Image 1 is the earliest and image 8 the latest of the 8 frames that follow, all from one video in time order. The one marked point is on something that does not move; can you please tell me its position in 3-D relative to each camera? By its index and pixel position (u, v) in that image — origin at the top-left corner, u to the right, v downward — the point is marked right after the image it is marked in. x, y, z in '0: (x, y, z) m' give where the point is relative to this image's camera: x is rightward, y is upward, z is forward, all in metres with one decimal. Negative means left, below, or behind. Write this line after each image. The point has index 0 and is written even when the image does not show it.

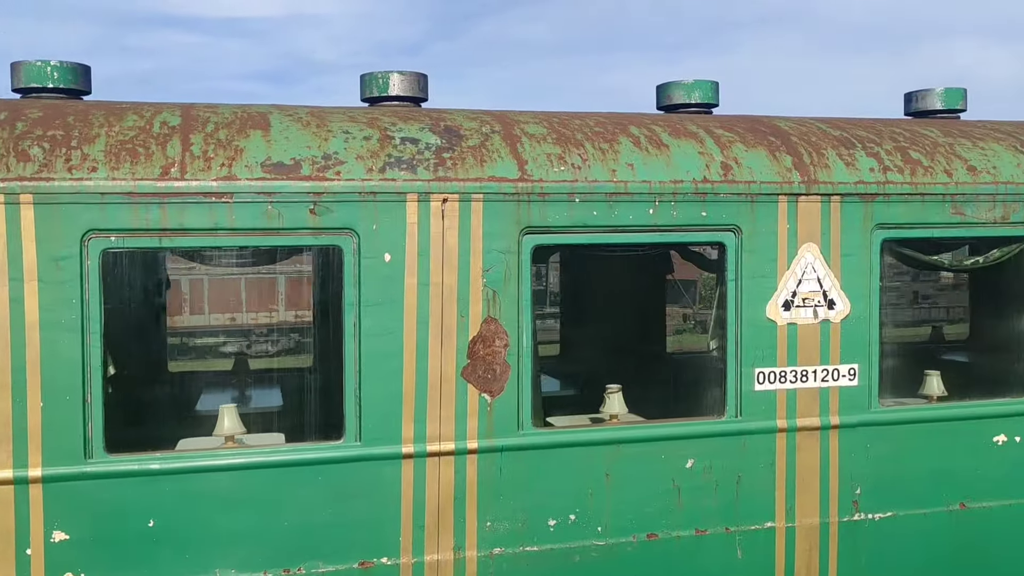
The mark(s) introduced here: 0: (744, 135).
0: (+0.8, +0.5, +3.3) m
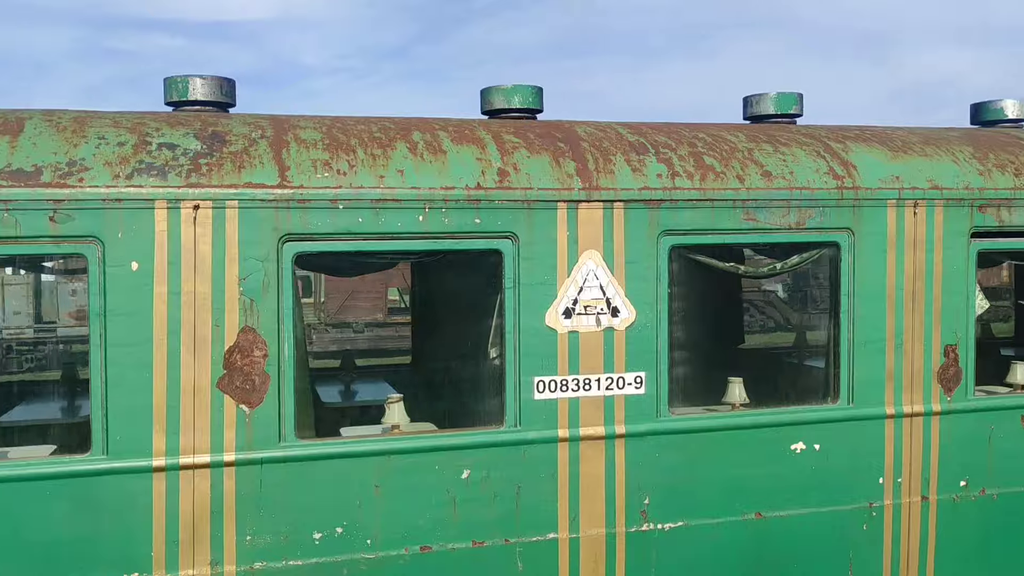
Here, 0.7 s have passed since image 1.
0: (+0.1, +0.5, +3.2) m
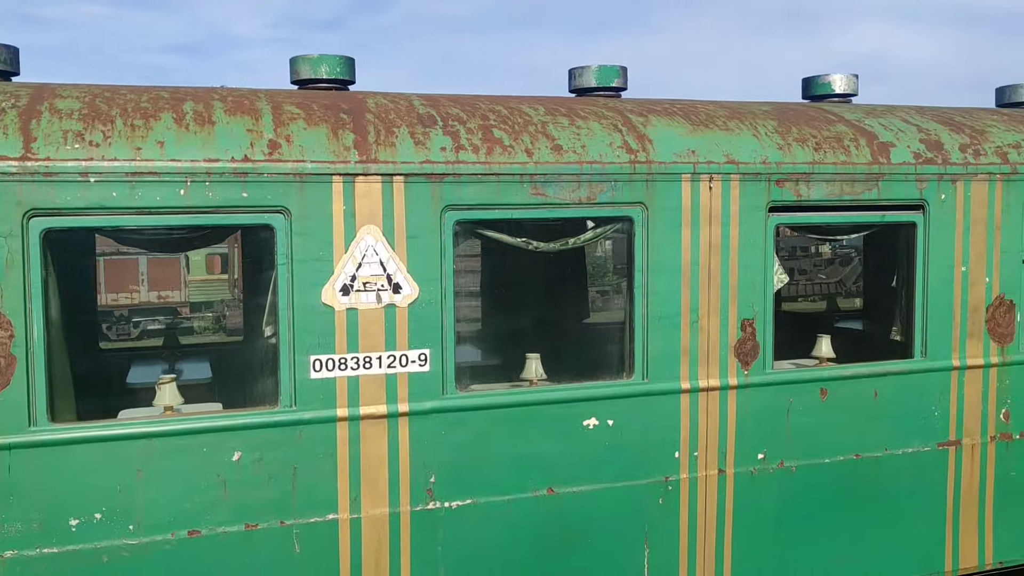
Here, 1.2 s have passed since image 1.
0: (-0.7, +0.6, +3.1) m
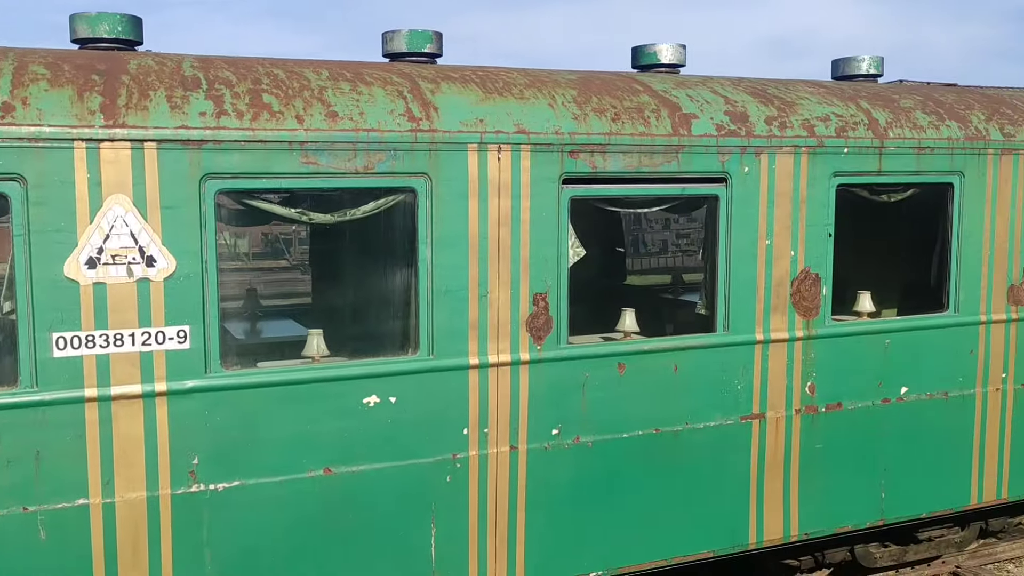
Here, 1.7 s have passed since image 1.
0: (-1.4, +0.7, +2.9) m
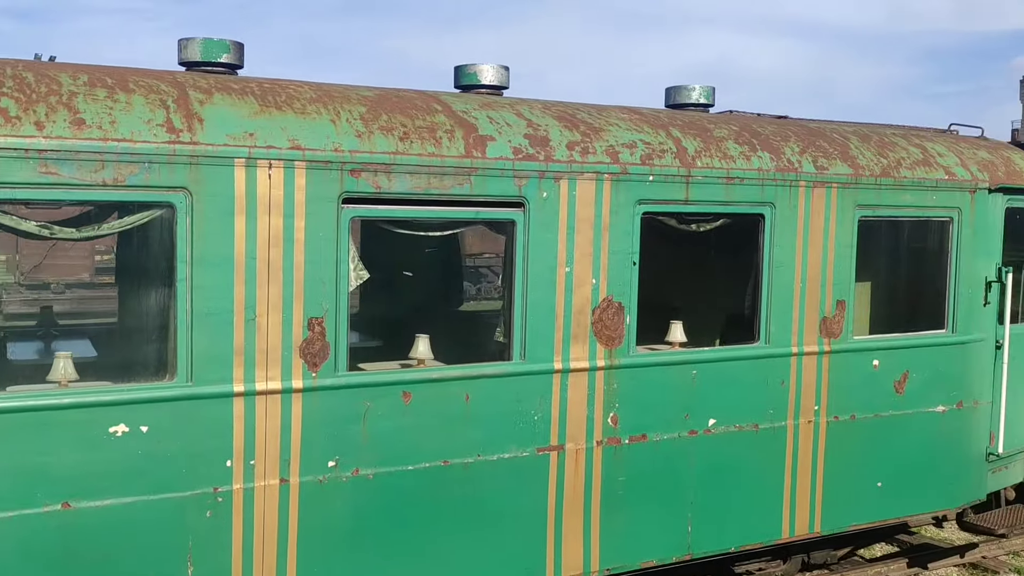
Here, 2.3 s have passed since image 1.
0: (-2.1, +0.6, +2.6) m
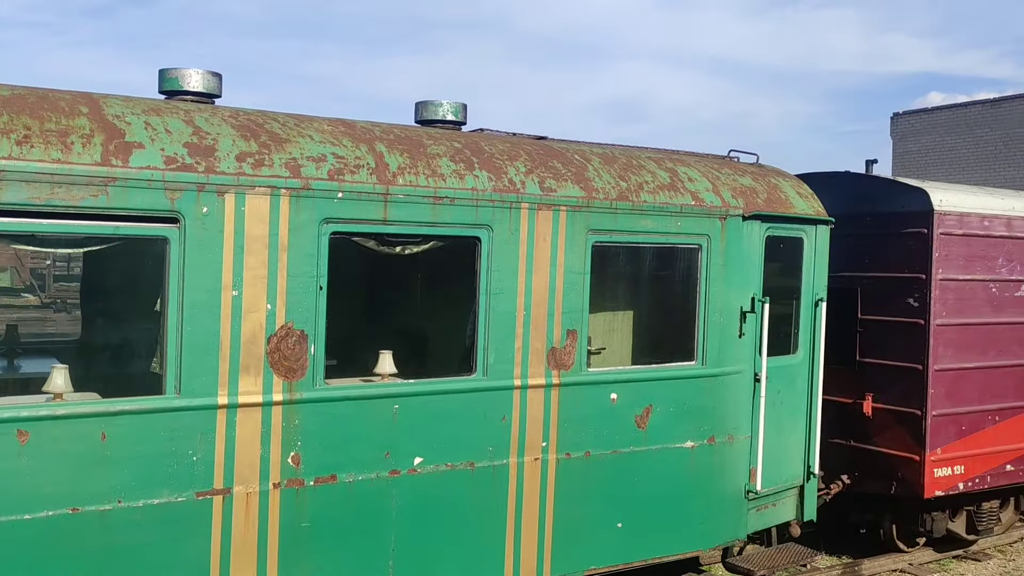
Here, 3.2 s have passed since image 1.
0: (-3.2, +0.6, +2.1) m
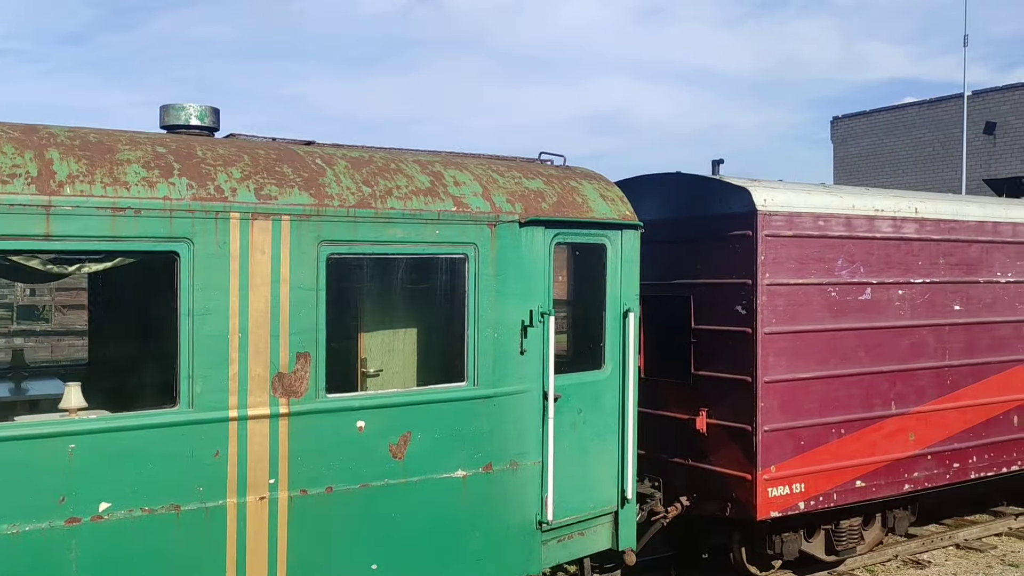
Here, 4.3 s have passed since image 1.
0: (-4.3, +0.5, +1.7) m
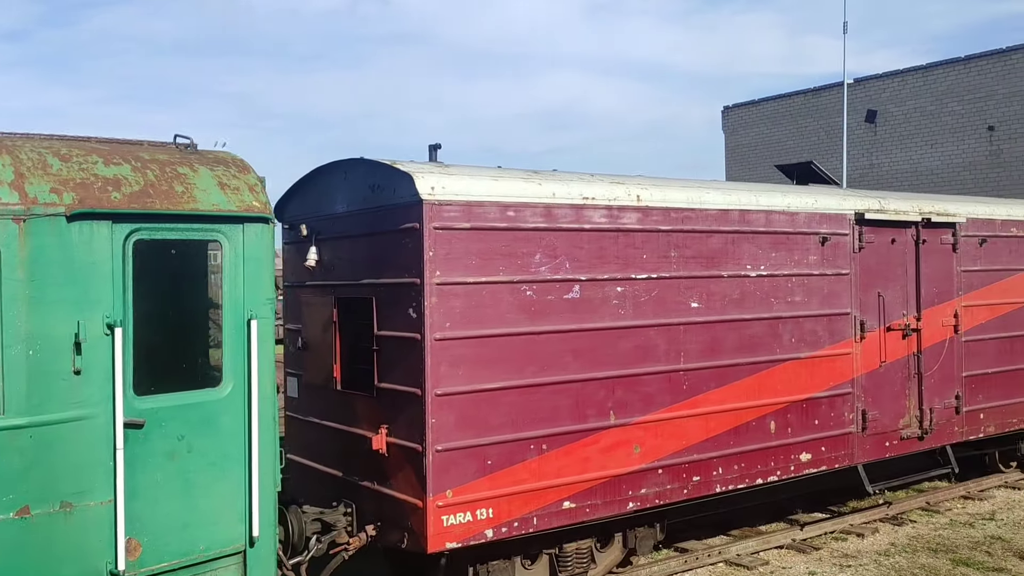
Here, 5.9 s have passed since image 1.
0: (-5.9, +0.4, +0.8) m
